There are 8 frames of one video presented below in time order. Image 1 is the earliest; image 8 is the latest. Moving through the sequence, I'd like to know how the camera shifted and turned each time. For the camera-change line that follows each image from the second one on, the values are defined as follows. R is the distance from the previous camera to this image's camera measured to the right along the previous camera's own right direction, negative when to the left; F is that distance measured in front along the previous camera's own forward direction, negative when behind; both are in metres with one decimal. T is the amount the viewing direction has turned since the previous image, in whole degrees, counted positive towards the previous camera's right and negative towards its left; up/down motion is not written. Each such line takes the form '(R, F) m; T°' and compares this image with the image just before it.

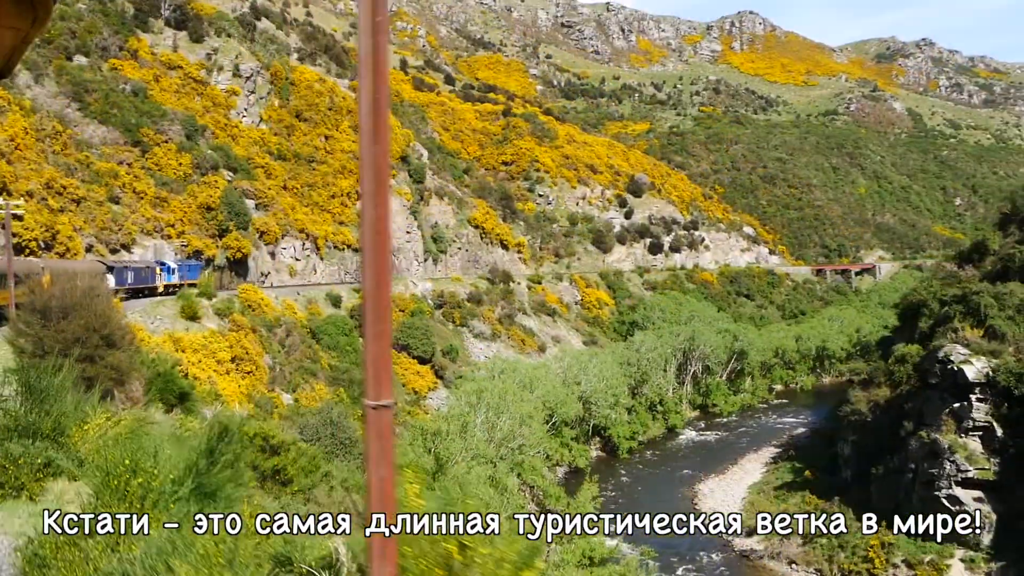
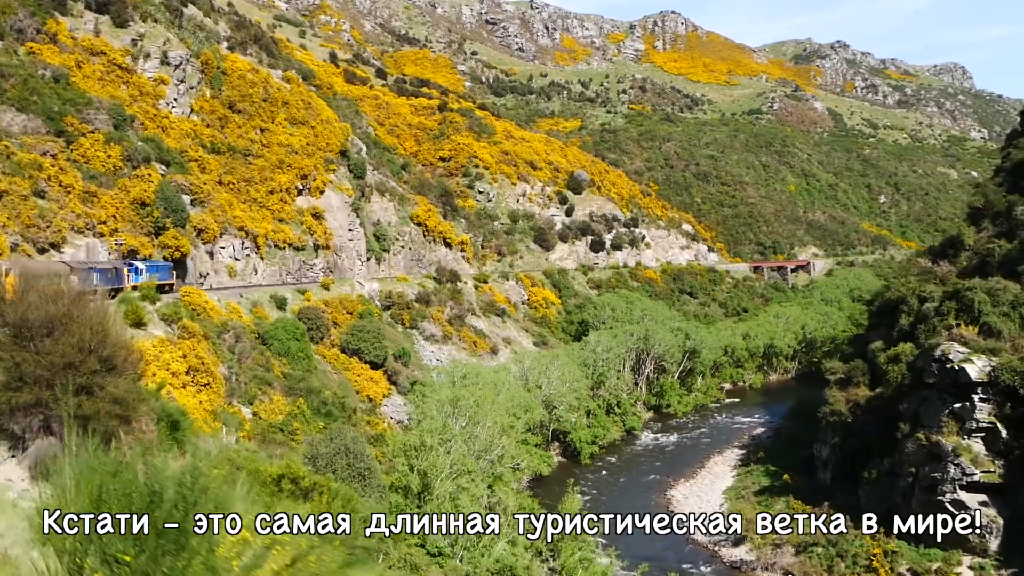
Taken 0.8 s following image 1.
(-1.3, +1.5) m; +6°
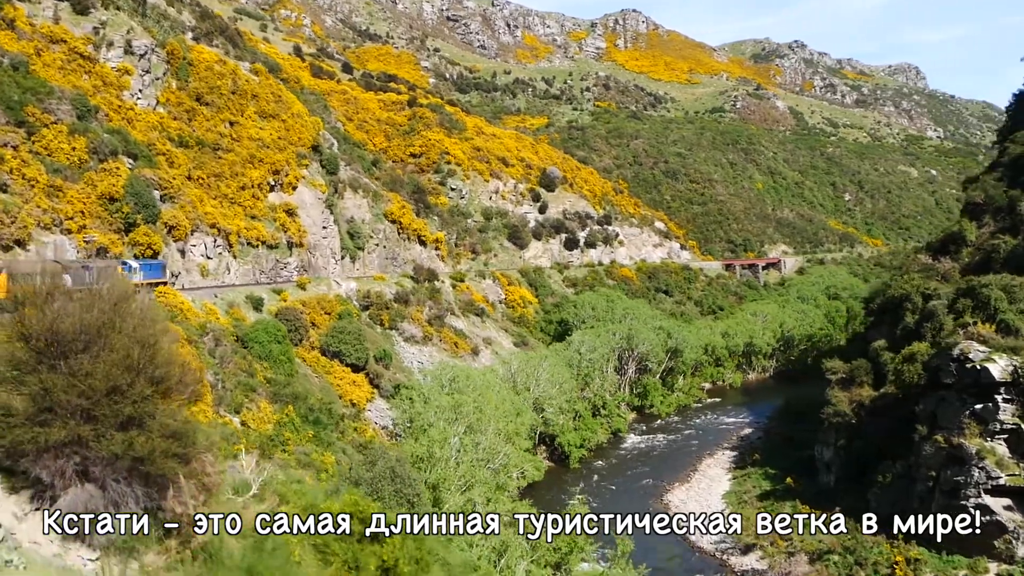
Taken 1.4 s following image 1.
(-1.1, +0.9) m; +3°
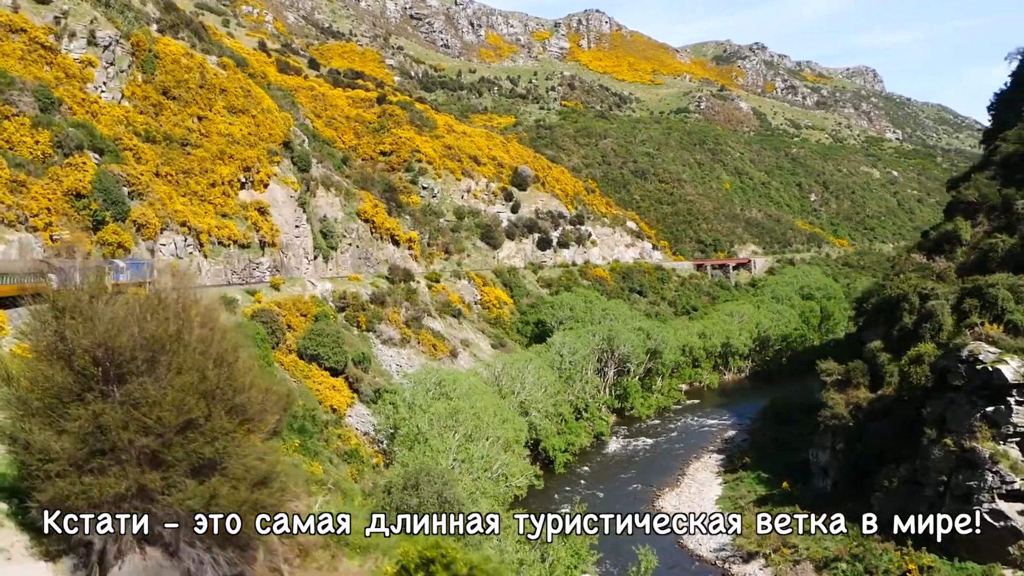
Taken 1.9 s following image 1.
(-0.9, +0.7) m; +3°
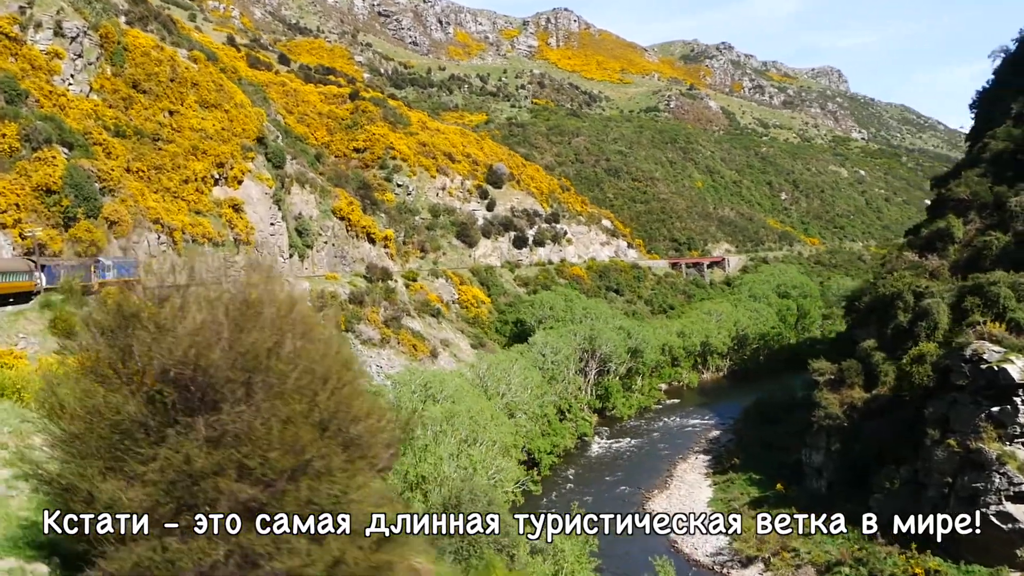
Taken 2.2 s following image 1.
(-0.7, +0.5) m; +3°
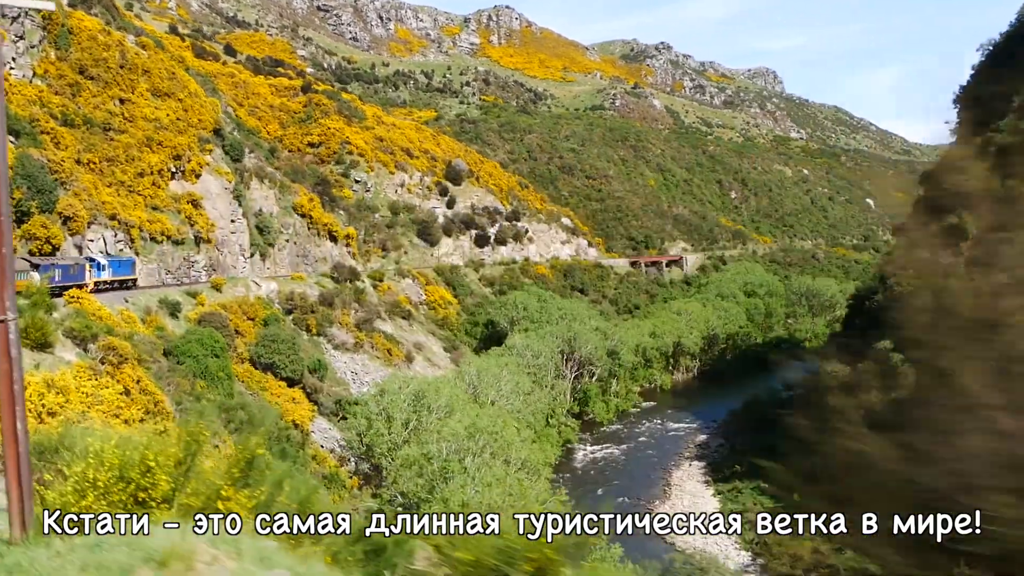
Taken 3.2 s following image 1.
(-2.0, +1.4) m; +5°
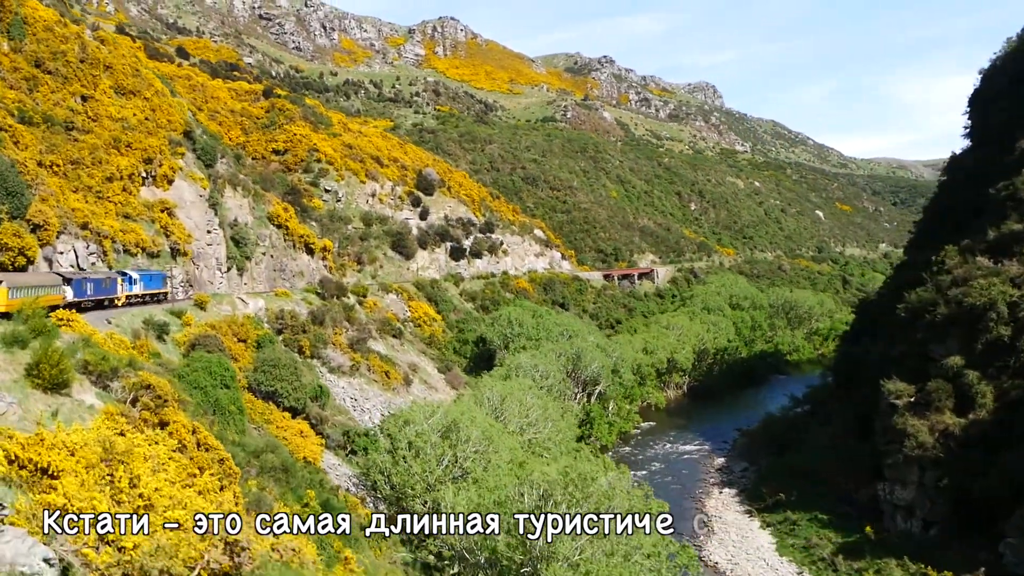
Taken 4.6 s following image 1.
(-3.2, +2.7) m; +4°
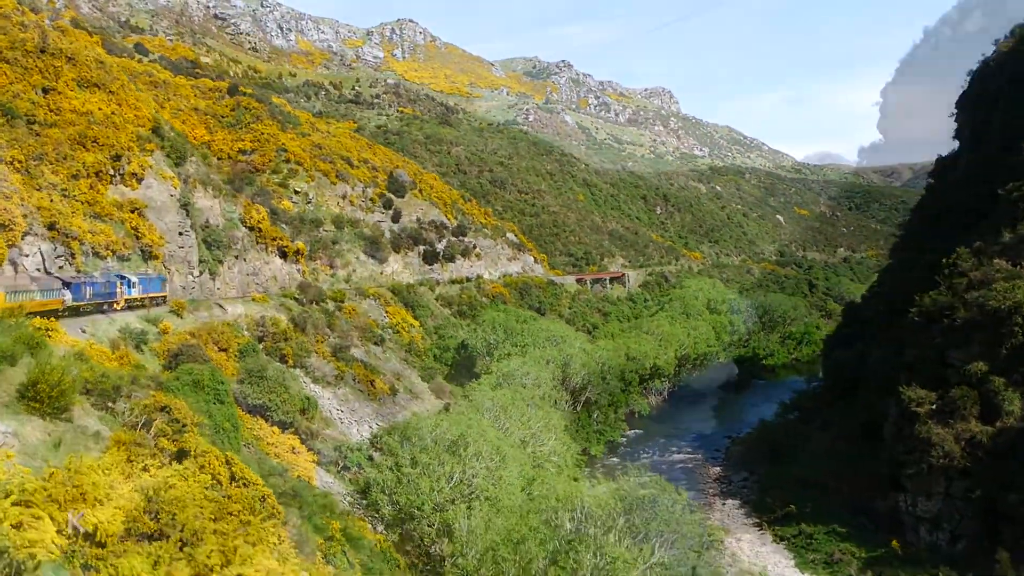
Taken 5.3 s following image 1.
(-1.6, +1.3) m; +3°
